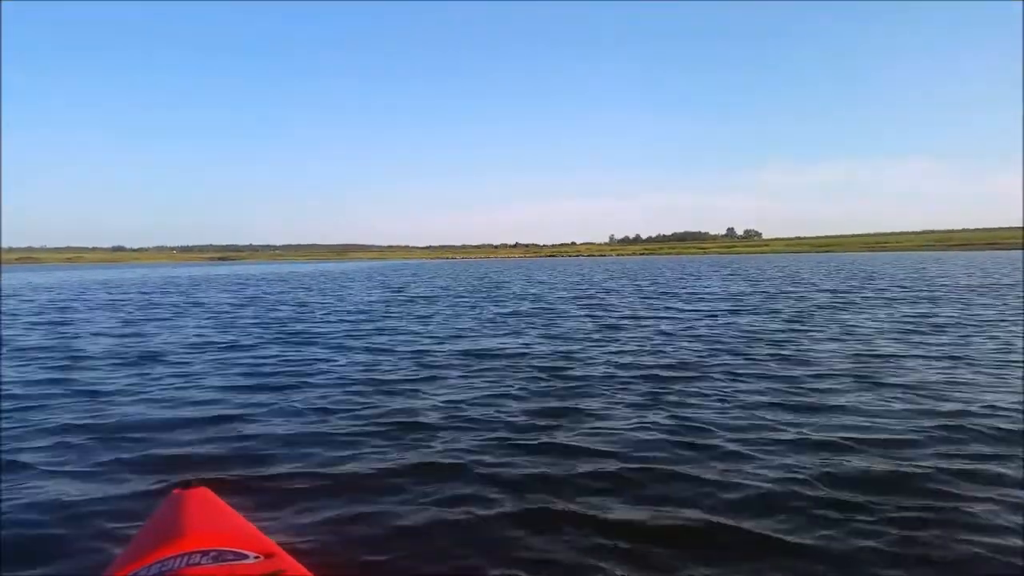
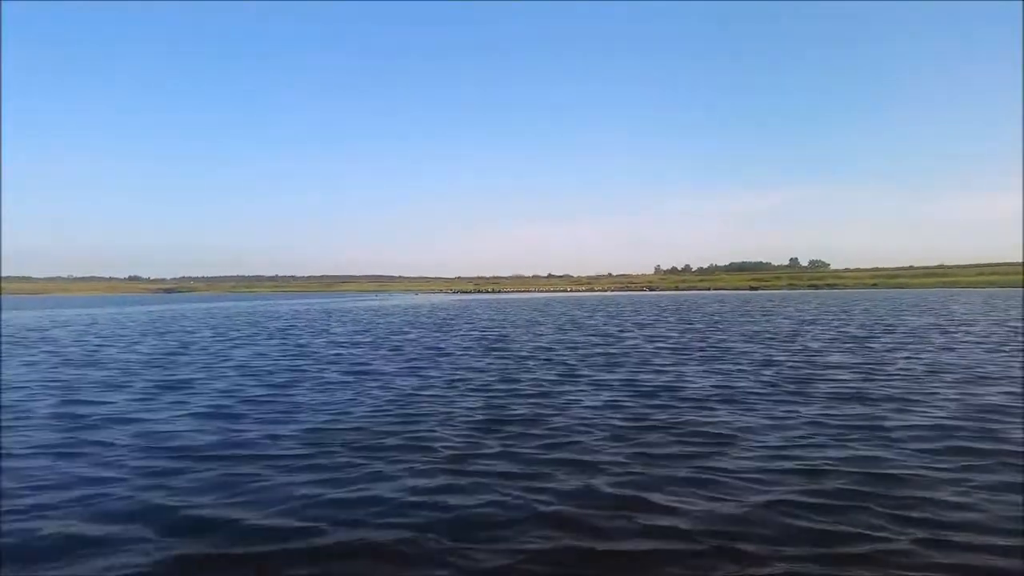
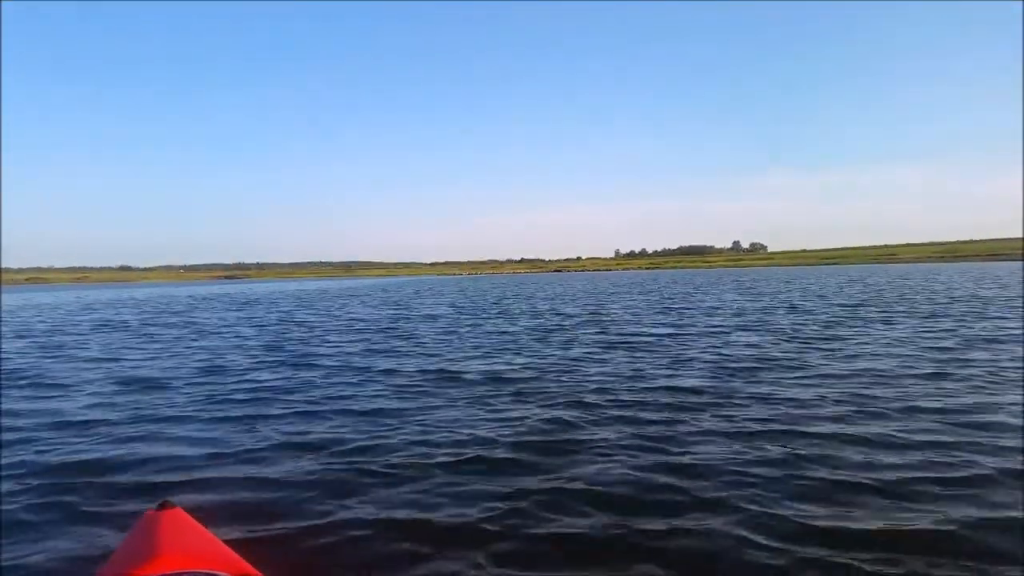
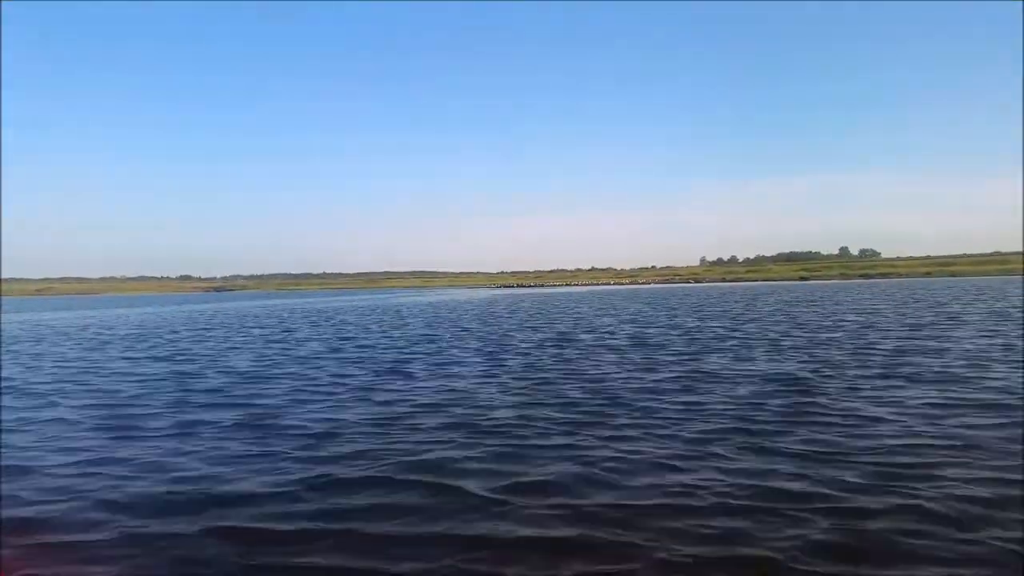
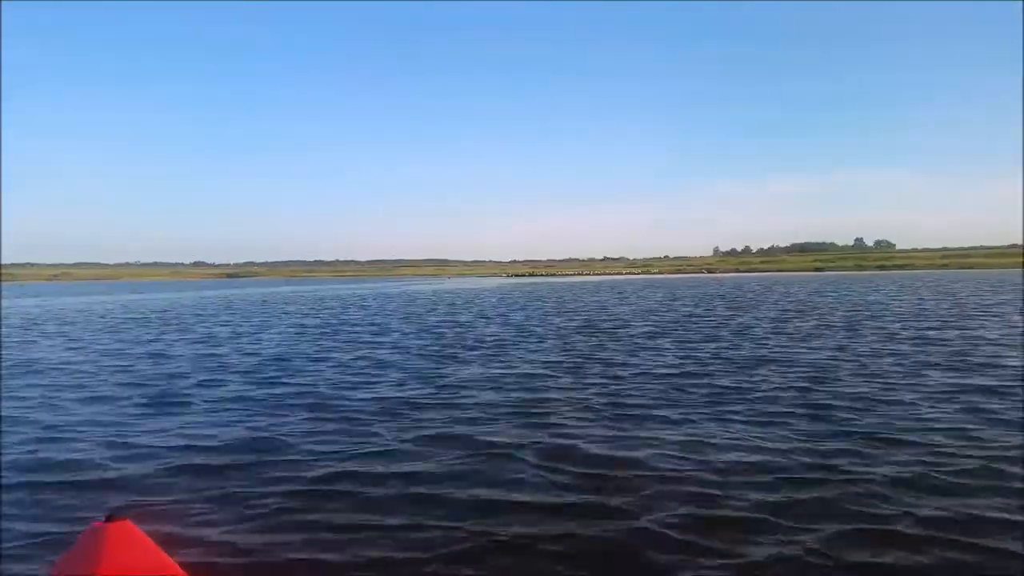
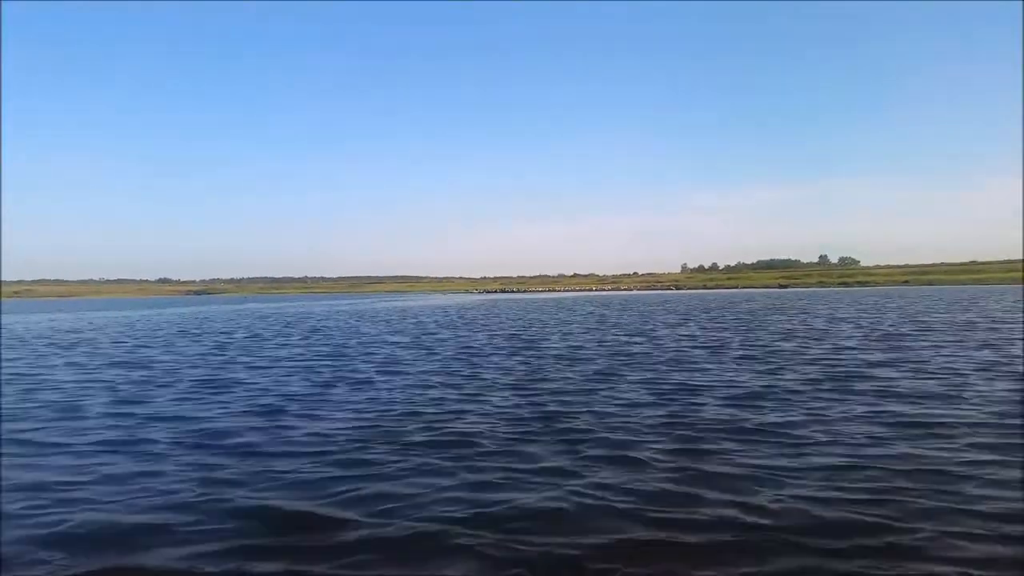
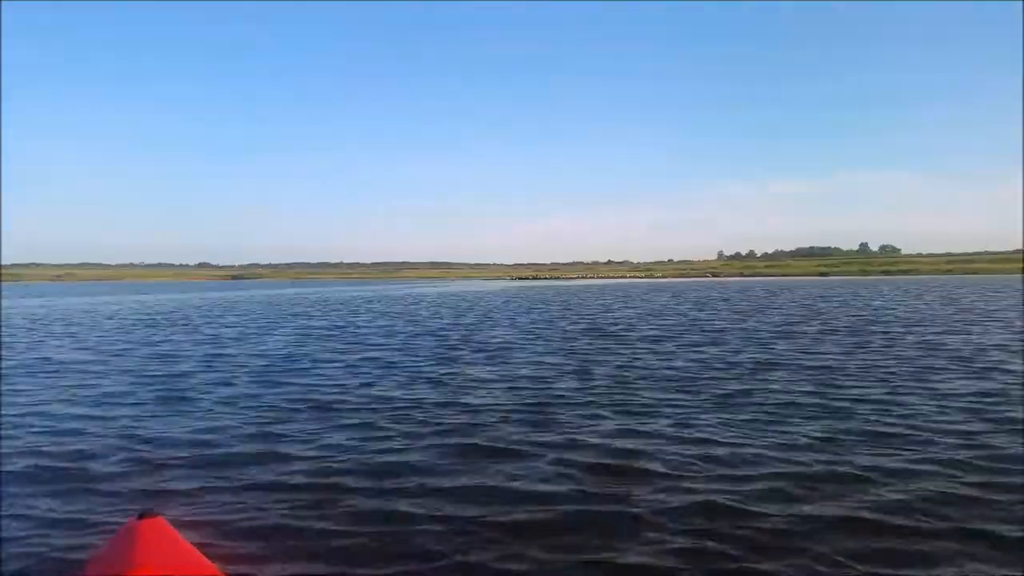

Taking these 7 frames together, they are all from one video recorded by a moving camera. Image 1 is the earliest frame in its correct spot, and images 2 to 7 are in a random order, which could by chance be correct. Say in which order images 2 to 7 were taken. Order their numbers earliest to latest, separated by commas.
3, 7, 5, 4, 6, 2
